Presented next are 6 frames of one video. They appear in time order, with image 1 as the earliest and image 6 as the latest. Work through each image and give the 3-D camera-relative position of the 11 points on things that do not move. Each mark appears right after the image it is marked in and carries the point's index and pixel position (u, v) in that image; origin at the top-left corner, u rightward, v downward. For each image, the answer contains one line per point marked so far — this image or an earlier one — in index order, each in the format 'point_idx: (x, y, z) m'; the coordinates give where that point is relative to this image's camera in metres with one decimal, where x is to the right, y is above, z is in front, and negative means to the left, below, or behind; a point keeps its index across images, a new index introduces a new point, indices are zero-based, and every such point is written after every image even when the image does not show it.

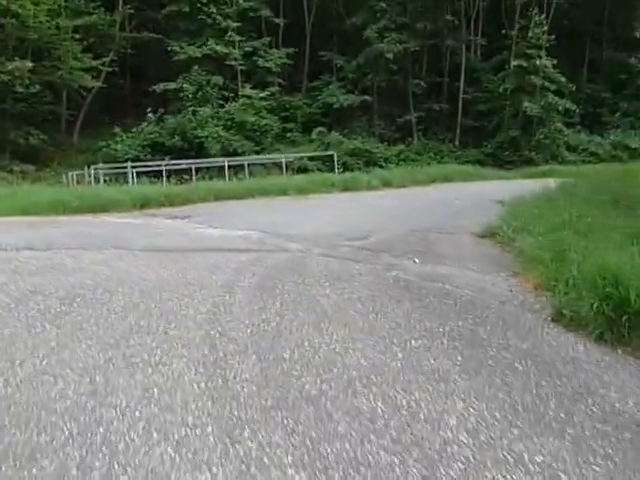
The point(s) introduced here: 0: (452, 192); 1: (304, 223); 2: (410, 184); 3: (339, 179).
0: (+3.1, +1.1, +15.6) m
1: (-0.2, +0.3, +11.3) m
2: (+2.6, +1.8, +19.7) m
3: (+0.5, +1.8, +18.8) m
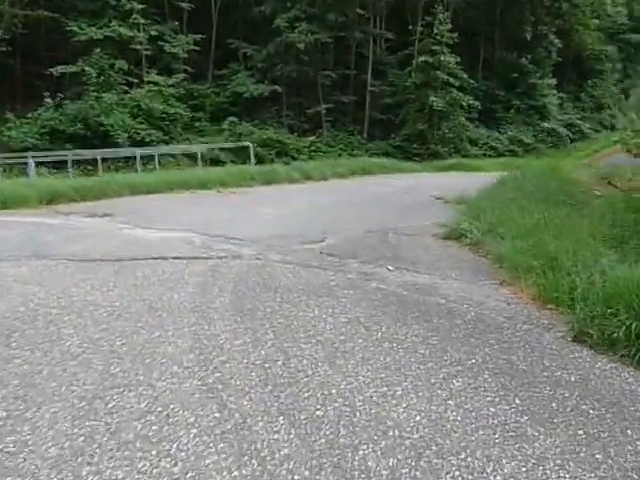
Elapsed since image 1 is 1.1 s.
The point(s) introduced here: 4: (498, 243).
0: (+1.5, +1.1, +14.9) m
1: (-1.1, +0.2, +10.2) m
2: (+0.3, +1.9, +18.9) m
3: (-1.6, +1.8, +17.7) m
4: (+2.0, -0.1, +7.7) m
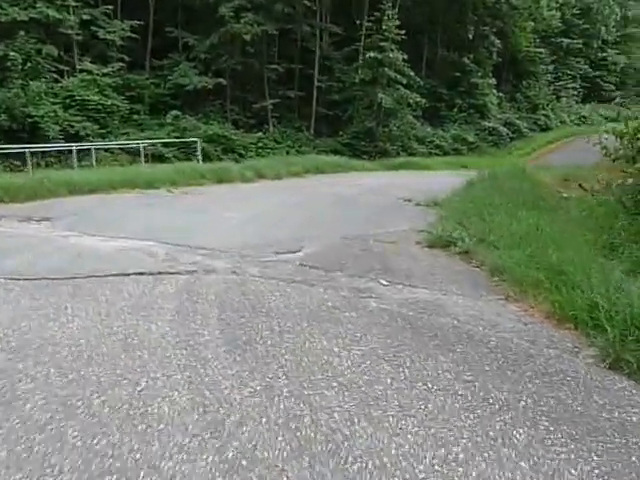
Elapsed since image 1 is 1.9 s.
0: (+0.6, +1.1, +14.2) m
1: (-1.6, +0.1, +9.3) m
2: (-1.0, +1.8, +18.1) m
3: (-2.7, +1.7, +16.7) m
4: (+1.8, -0.2, +7.1) m
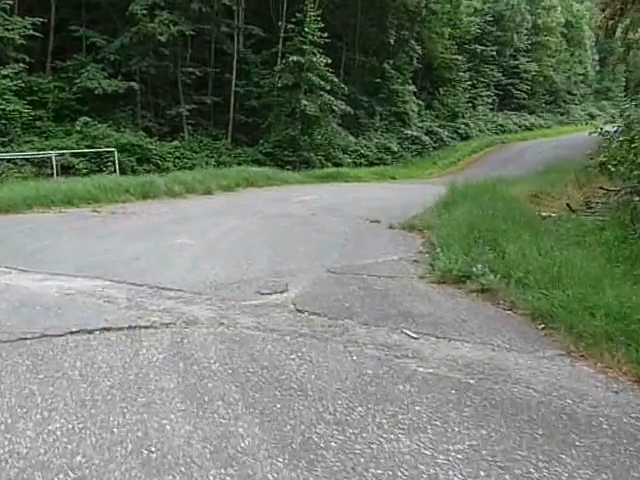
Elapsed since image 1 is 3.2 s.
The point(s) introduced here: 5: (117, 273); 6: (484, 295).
0: (-0.5, +0.7, +13.1) m
1: (-1.8, -0.2, +7.9) m
2: (-2.6, +1.4, +16.7) m
3: (-4.1, +1.3, +15.1) m
4: (+1.8, -0.5, +6.2) m
5: (-2.1, -0.4, +7.2) m
6: (+1.6, -0.5, +6.6) m
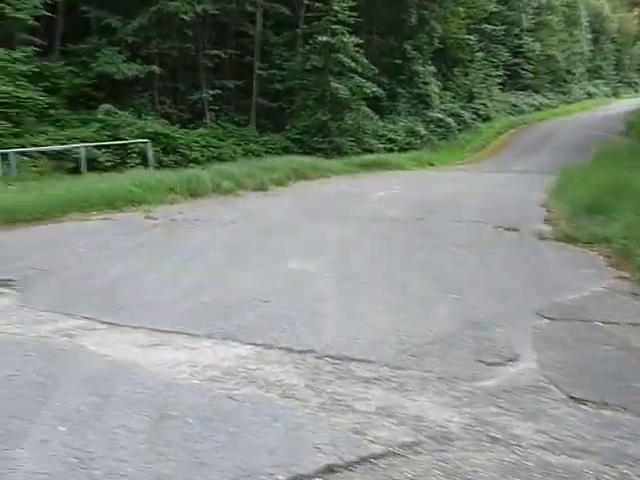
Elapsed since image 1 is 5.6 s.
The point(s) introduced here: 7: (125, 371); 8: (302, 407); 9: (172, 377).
0: (+1.1, +0.5, +11.0) m
1: (-0.2, -0.5, +5.8) m
2: (-1.1, +1.3, +14.5) m
3: (-2.6, +1.1, +12.9) m
4: (+3.5, -0.7, +4.2) m
5: (-0.5, -0.7, +5.1) m
6: (+3.2, -0.8, +4.5) m
7: (-1.2, -0.8, +4.2) m
8: (-0.1, -0.9, +3.8) m
9: (-0.9, -0.8, +4.1) m
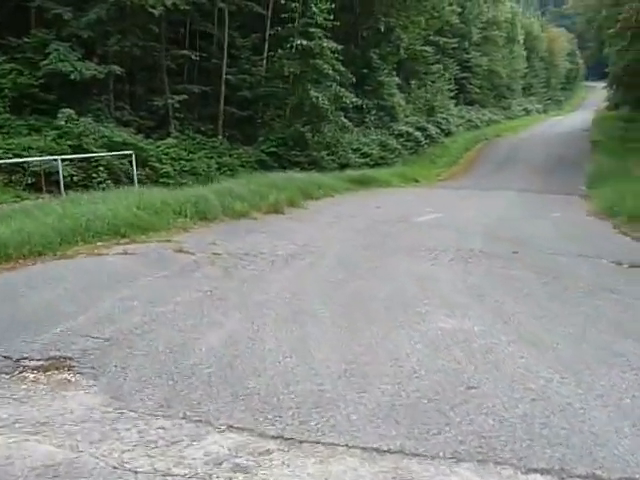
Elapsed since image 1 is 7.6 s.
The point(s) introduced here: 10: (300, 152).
0: (+1.7, +0.1, +9.4) m
1: (+1.2, -0.9, +4.1) m
2: (-0.9, +0.8, +12.7) m
3: (-2.2, +0.6, +10.8) m
4: (+5.1, -1.0, +3.0) m
5: (+1.1, -1.0, +3.4) m
6: (+4.8, -1.1, +3.3) m
7: (+0.5, -1.1, +2.4) m
8: (+1.6, -1.2, +2.1) m
9: (+0.8, -1.2, +2.3) m
10: (-0.7, +2.6, +19.4) m
